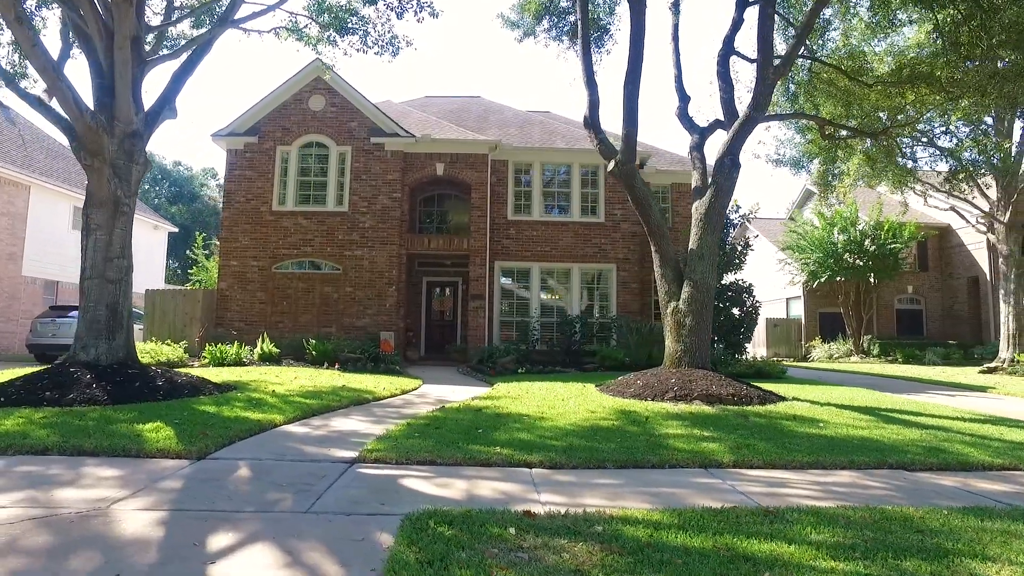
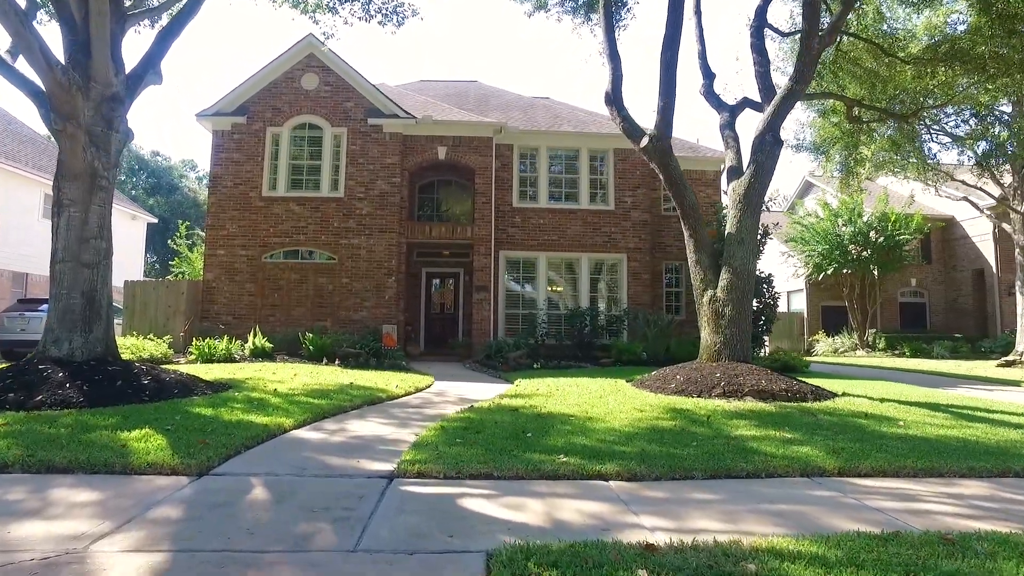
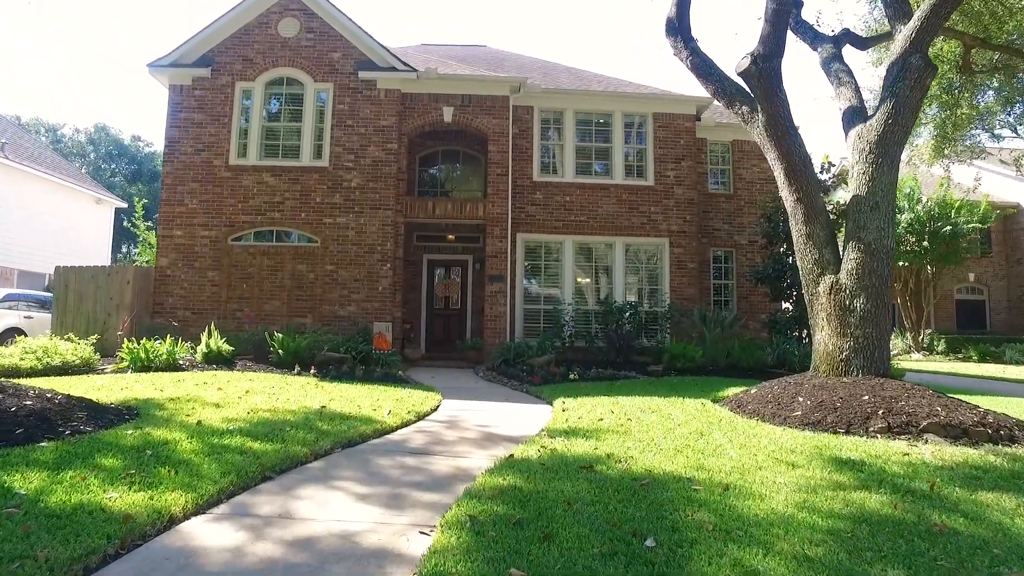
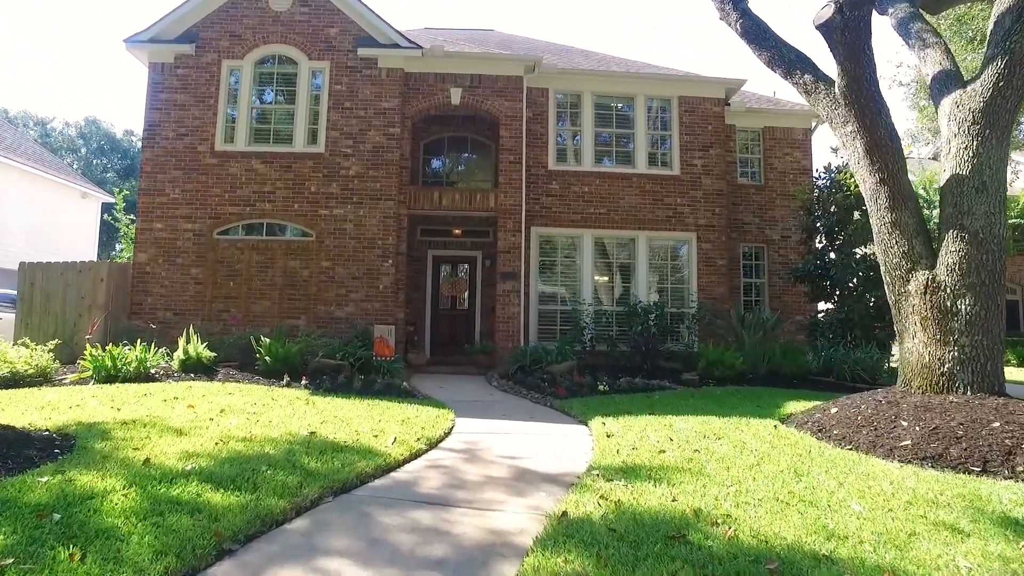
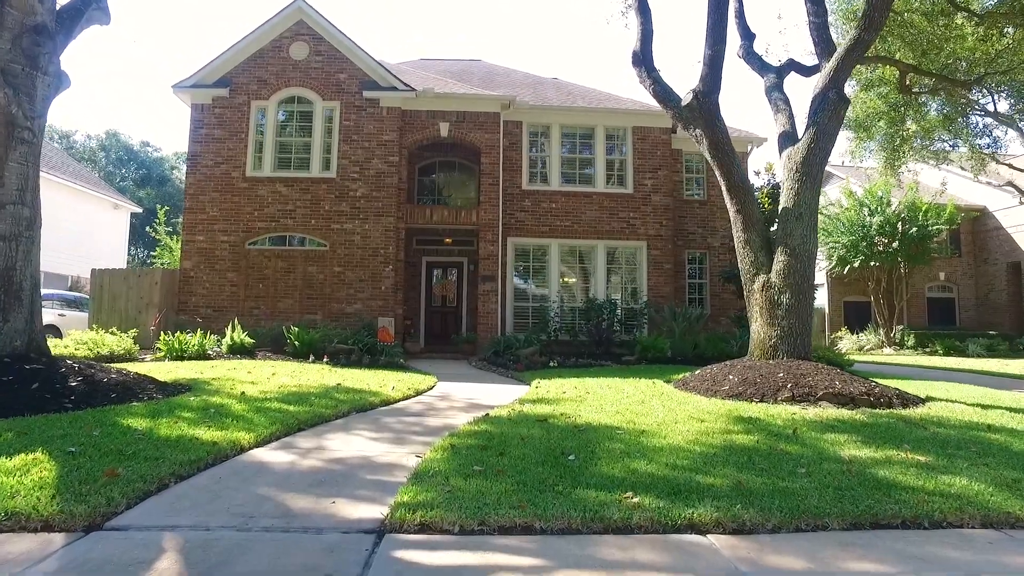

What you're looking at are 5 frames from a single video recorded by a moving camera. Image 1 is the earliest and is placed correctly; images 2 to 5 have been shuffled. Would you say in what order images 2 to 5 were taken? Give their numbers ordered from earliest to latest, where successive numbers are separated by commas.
2, 5, 3, 4
